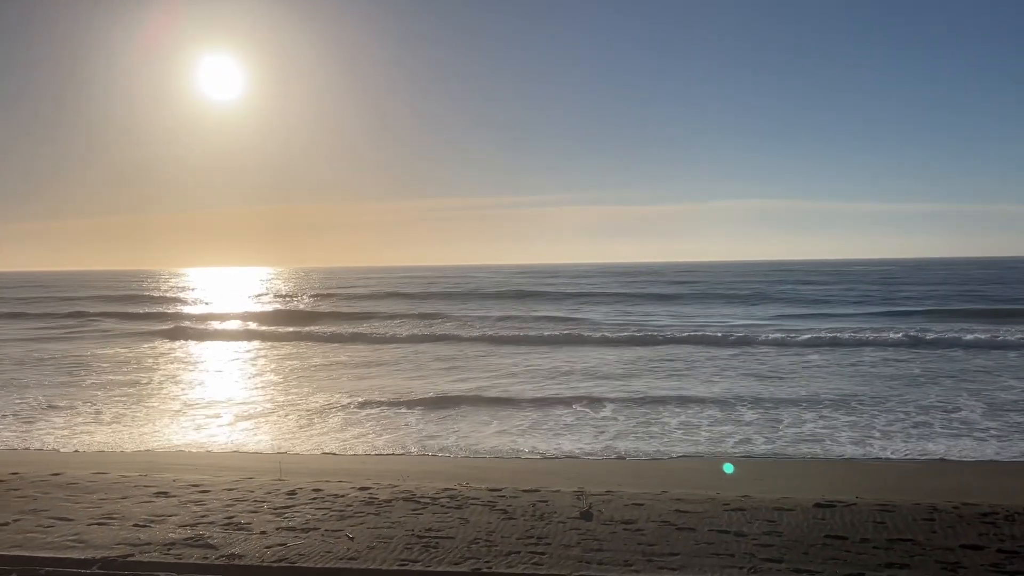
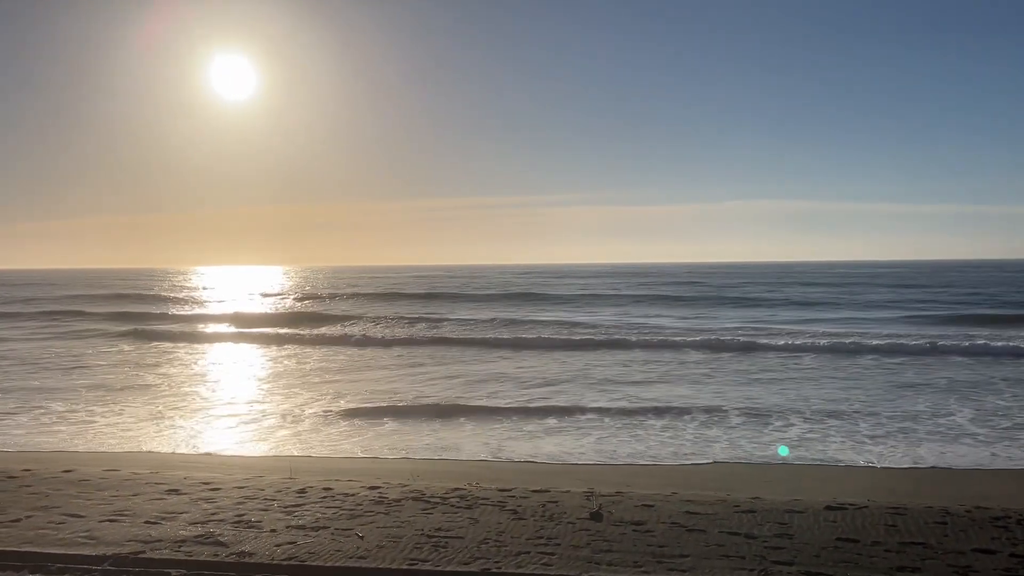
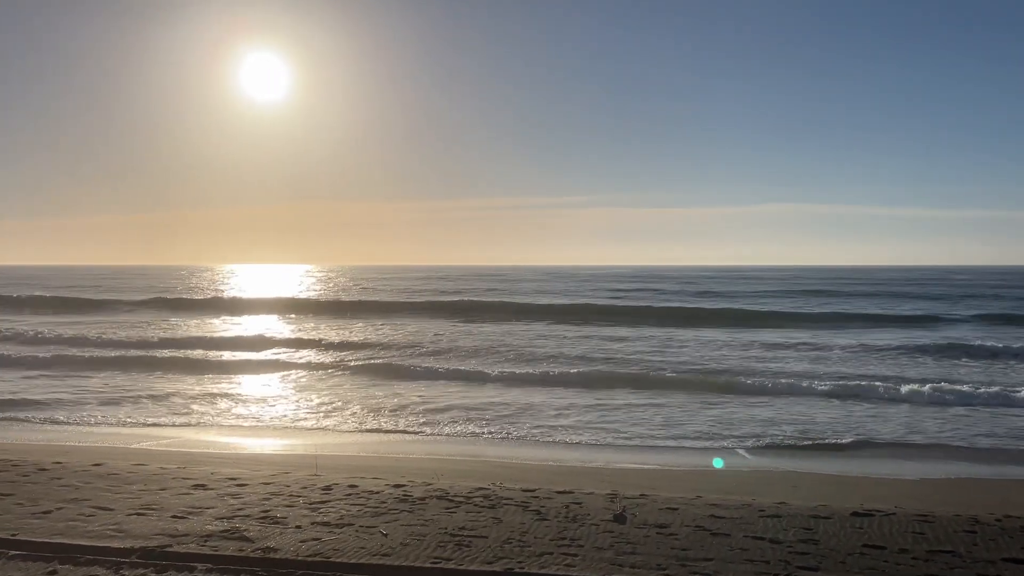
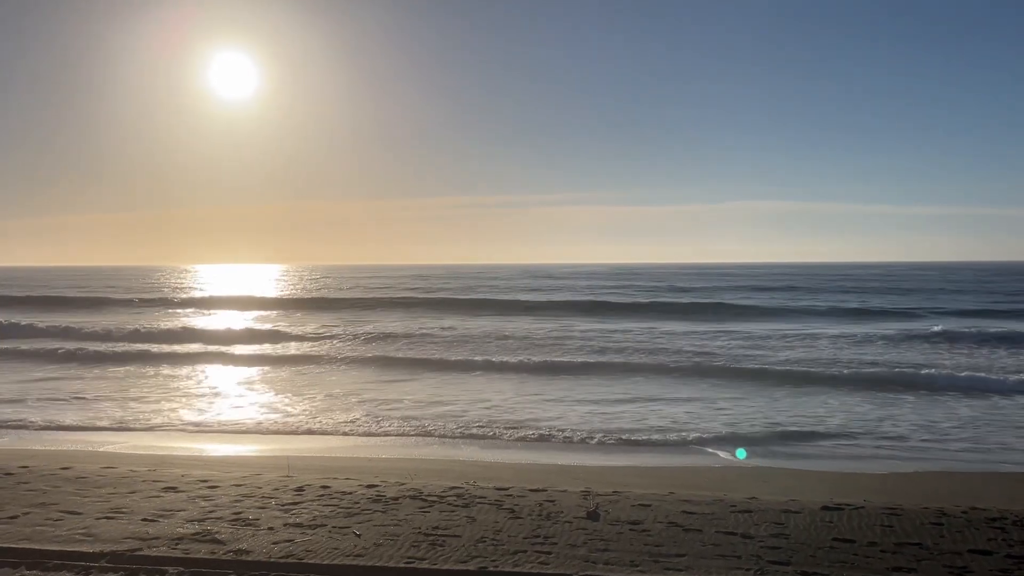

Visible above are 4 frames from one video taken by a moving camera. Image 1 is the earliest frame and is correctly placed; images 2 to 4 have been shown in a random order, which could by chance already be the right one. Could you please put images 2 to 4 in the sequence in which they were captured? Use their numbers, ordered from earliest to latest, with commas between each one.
2, 4, 3
